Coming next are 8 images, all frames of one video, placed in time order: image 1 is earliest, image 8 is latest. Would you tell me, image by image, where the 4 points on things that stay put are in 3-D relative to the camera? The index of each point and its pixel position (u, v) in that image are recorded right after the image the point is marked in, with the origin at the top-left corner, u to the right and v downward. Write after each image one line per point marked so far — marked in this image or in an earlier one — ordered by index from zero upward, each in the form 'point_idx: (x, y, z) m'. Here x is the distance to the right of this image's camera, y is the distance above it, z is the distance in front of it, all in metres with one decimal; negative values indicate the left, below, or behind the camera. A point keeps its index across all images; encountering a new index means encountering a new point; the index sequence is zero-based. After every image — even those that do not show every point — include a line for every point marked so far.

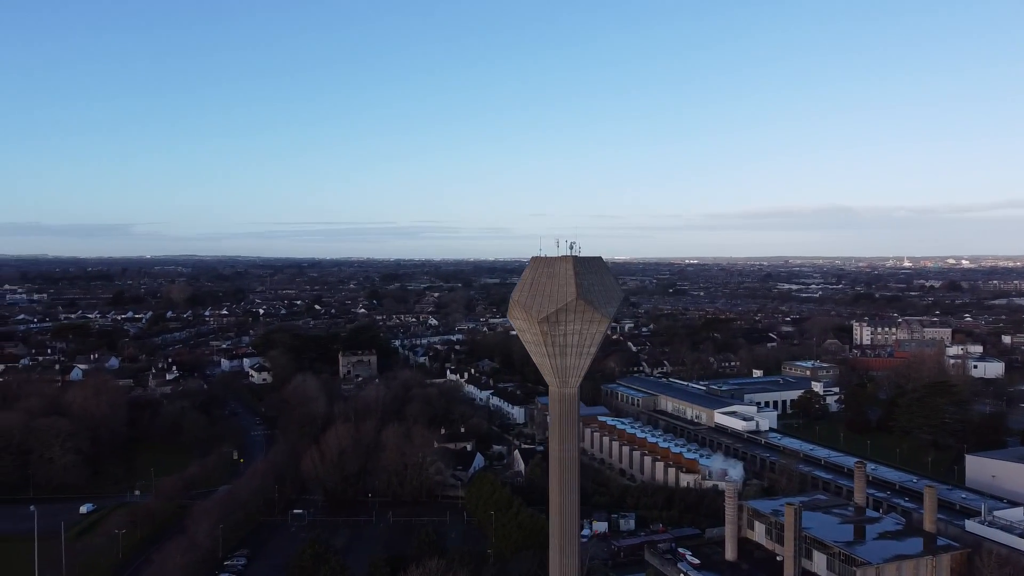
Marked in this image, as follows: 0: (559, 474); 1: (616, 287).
0: (+1.0, -3.0, +11.7) m
1: (+1.8, 0.0, +12.0) m
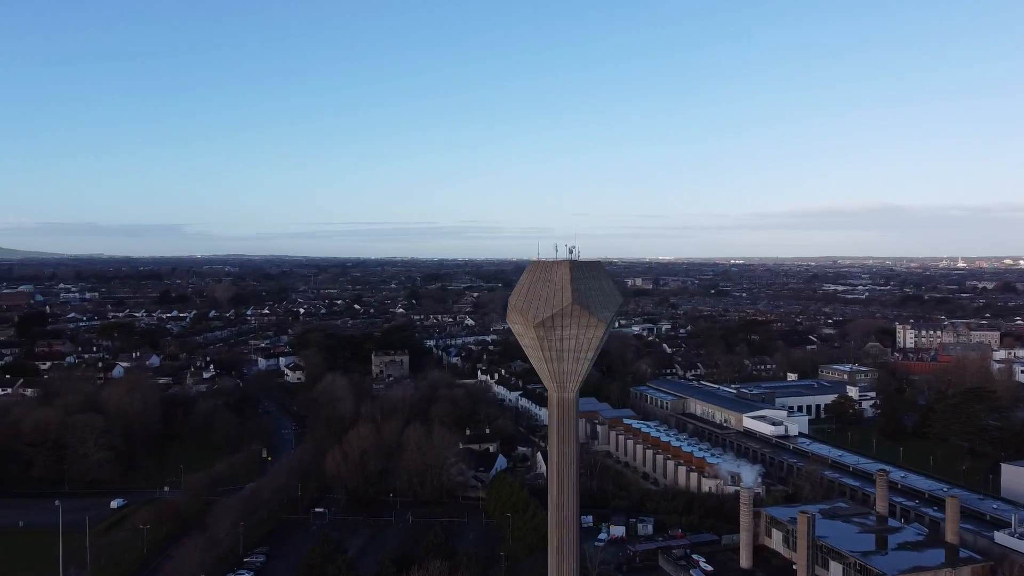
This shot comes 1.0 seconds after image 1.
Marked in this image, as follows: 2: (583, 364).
0: (+0.9, -3.1, +11.7) m
1: (+1.7, 0.0, +11.9) m
2: (+1.2, -1.2, +11.8) m
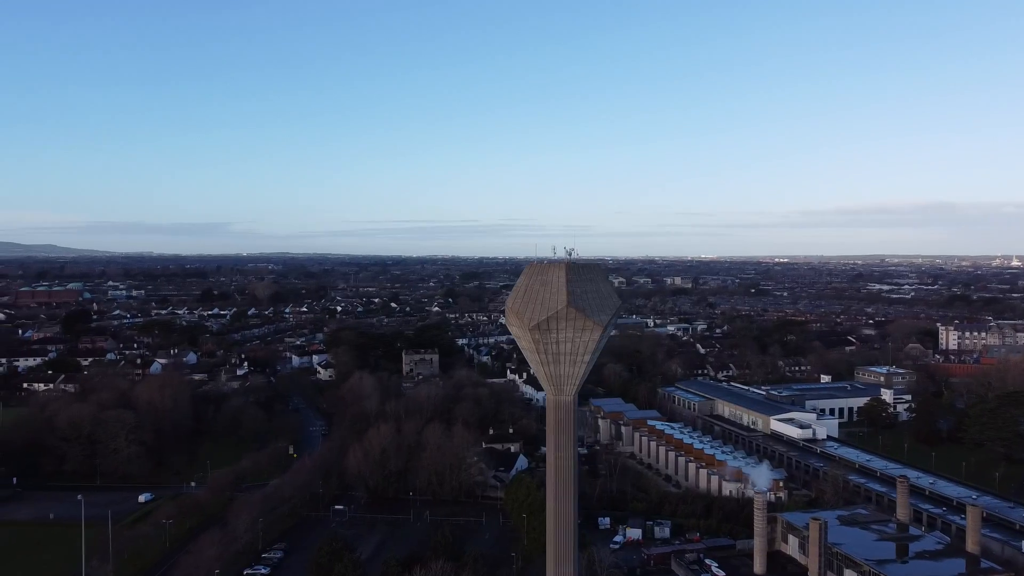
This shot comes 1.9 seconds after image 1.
0: (+0.8, -3.1, +11.6) m
1: (+1.7, -0.1, +11.8) m
2: (+1.1, -1.3, +11.7) m
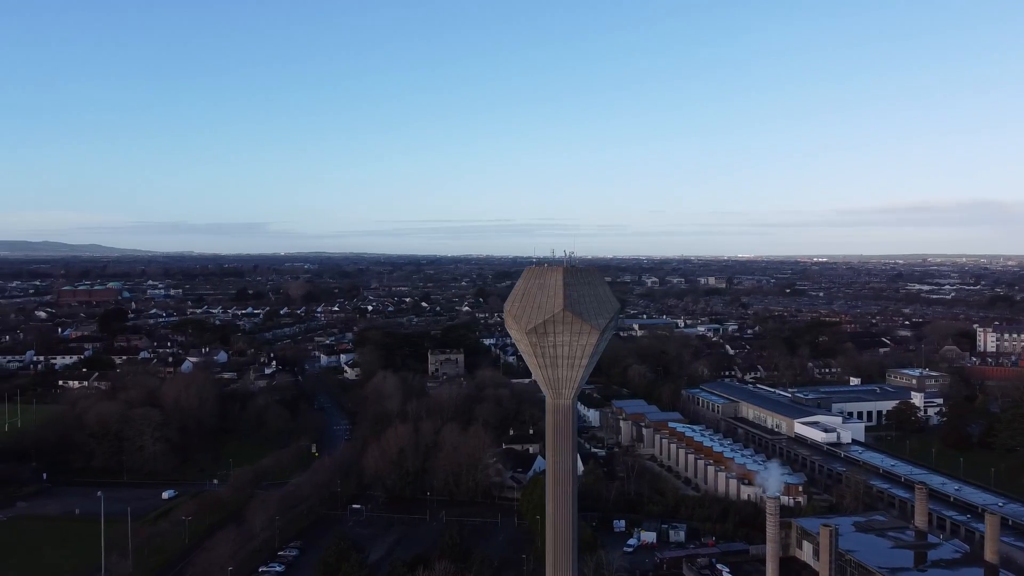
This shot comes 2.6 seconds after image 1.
0: (+0.8, -3.2, +11.6) m
1: (+1.6, -0.1, +11.8) m
2: (+1.1, -1.3, +11.6) m
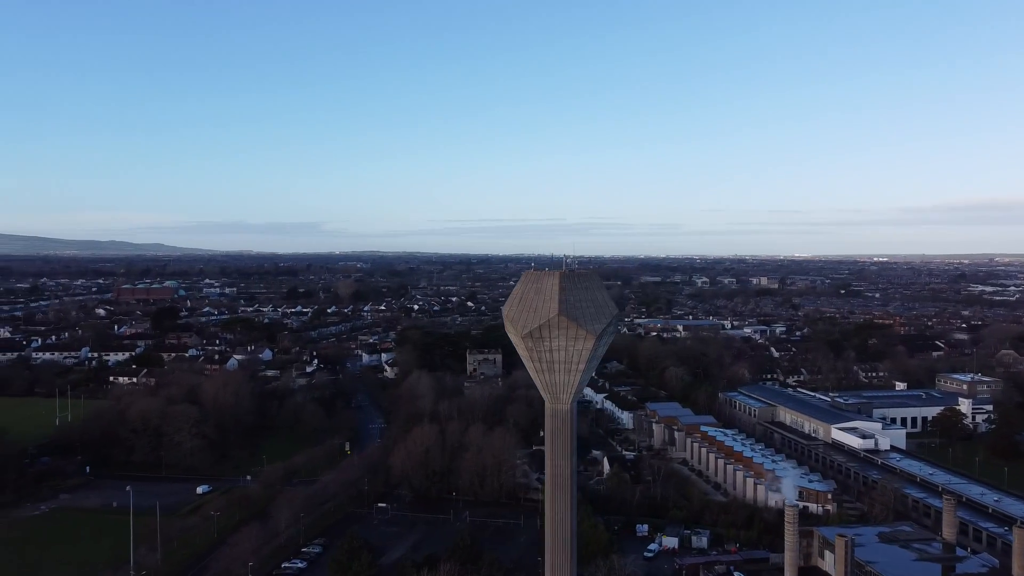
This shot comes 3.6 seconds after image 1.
0: (+0.7, -3.2, +11.6) m
1: (+1.5, -0.2, +11.7) m
2: (+1.0, -1.4, +11.6) m
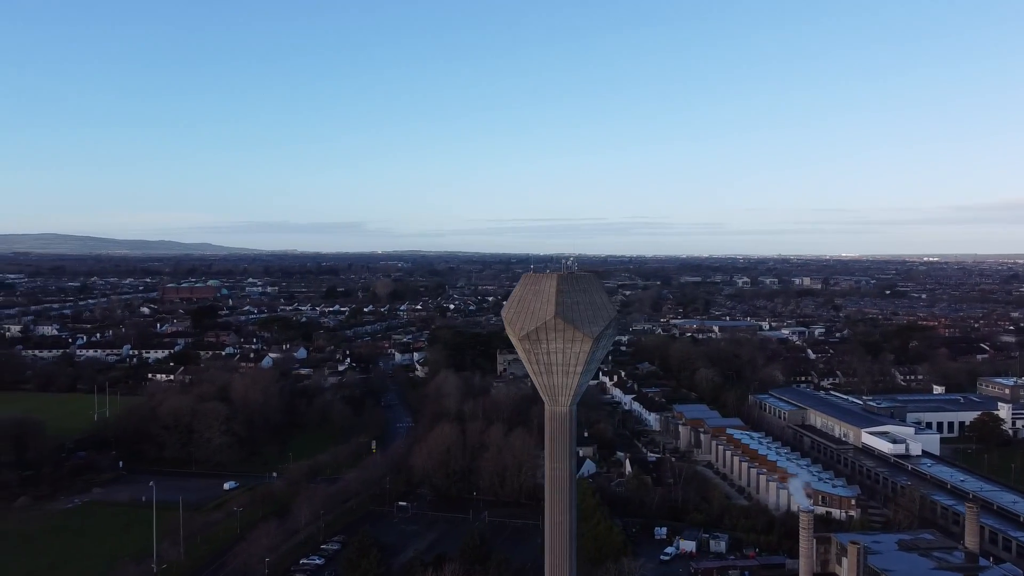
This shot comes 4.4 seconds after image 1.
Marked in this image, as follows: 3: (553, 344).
0: (+0.6, -3.3, +11.6) m
1: (+1.5, -0.3, +11.7) m
2: (+0.9, -1.5, +11.6) m
3: (+0.6, -0.9, +11.5) m
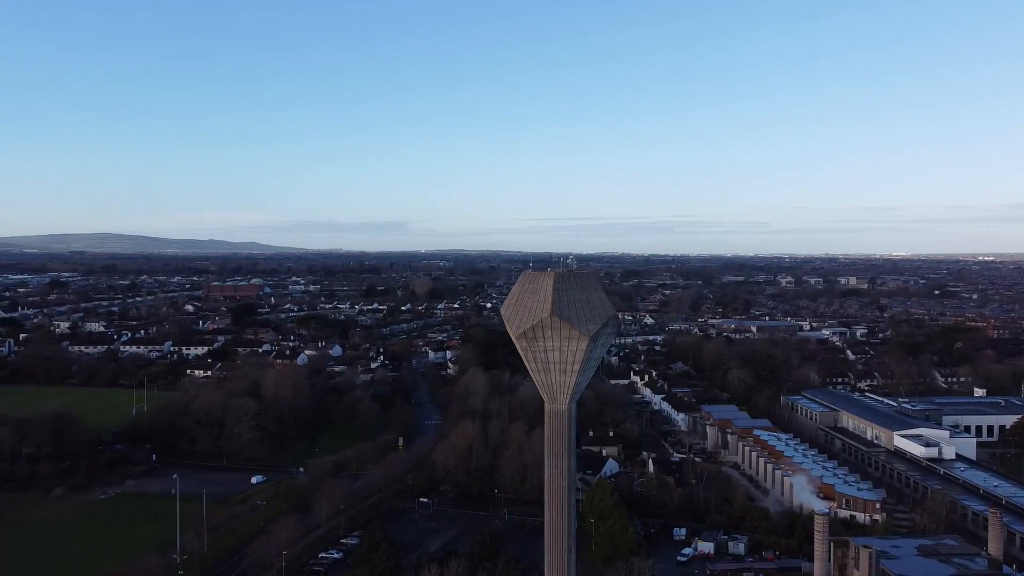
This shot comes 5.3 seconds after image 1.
0: (+0.5, -3.3, +11.7) m
1: (+1.4, -0.2, +11.7) m
2: (+0.9, -1.4, +11.7) m
3: (+0.5, -0.9, +11.6) m
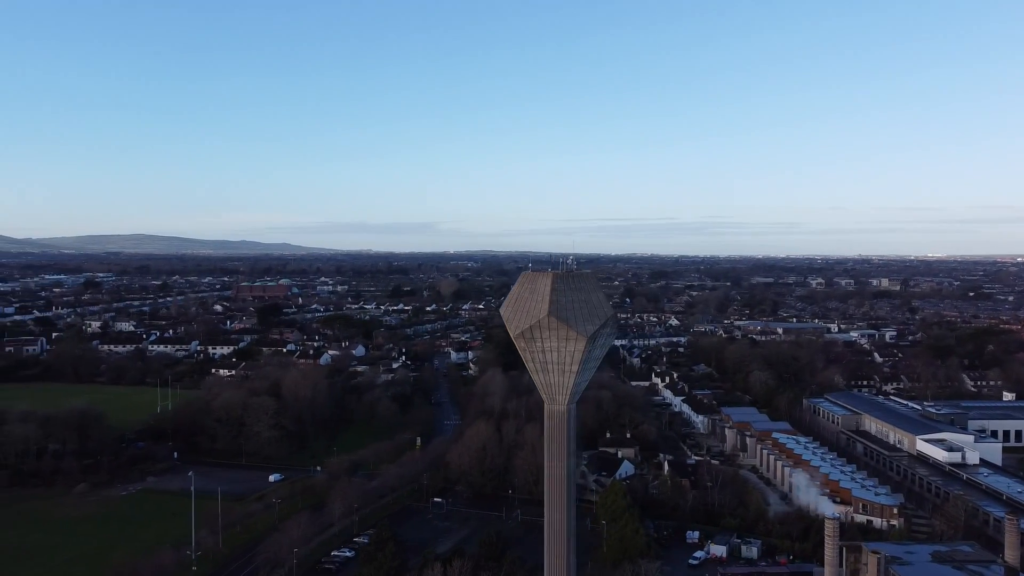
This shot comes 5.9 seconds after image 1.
0: (+0.5, -3.3, +11.7) m
1: (+1.4, -0.3, +11.7) m
2: (+0.8, -1.4, +11.7) m
3: (+0.5, -0.9, +11.6) m
